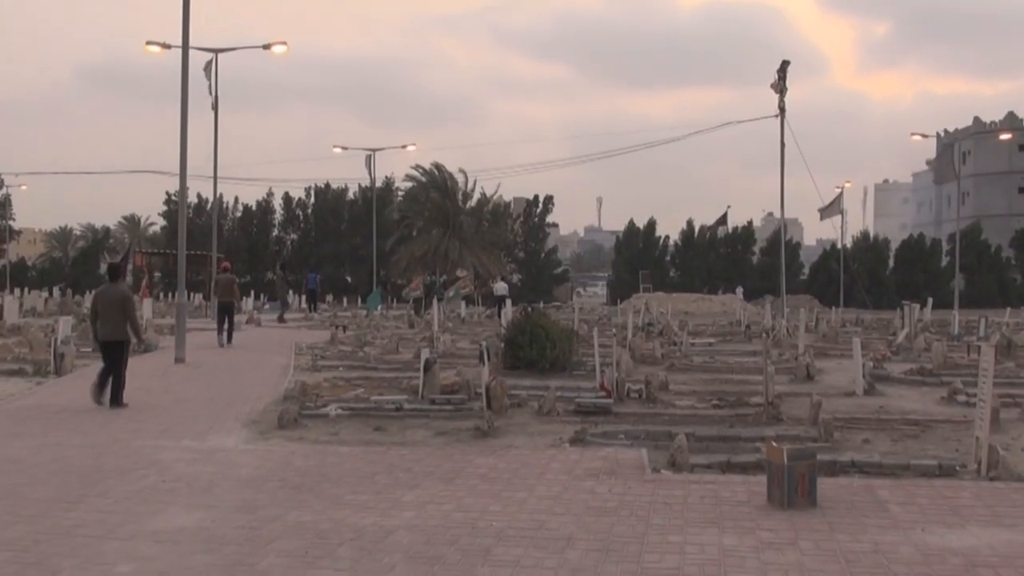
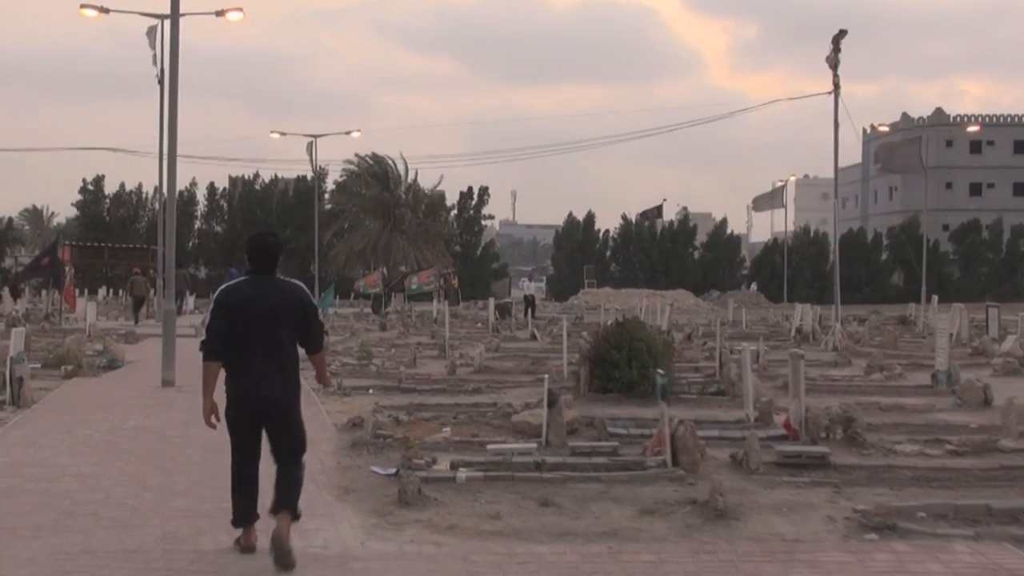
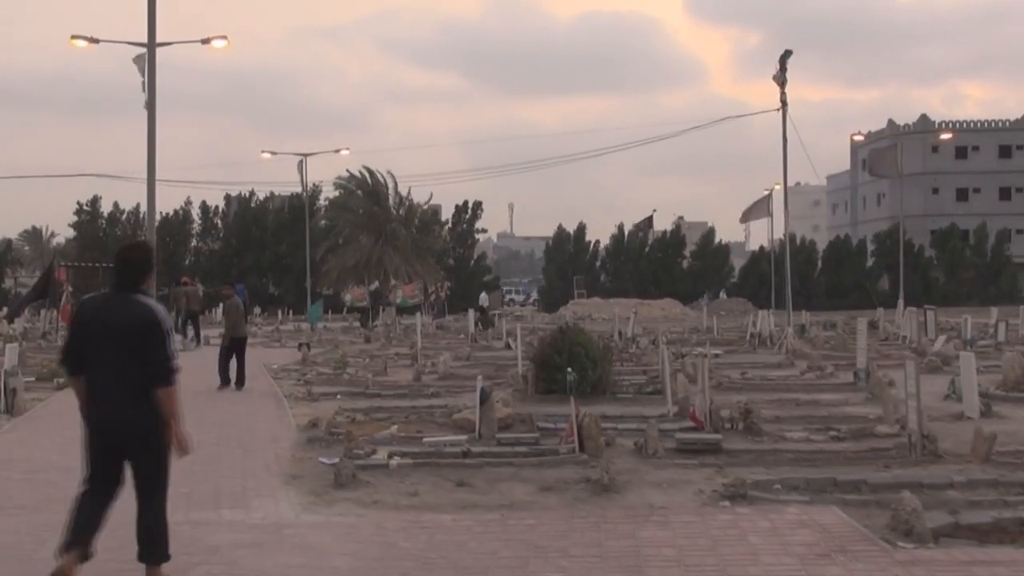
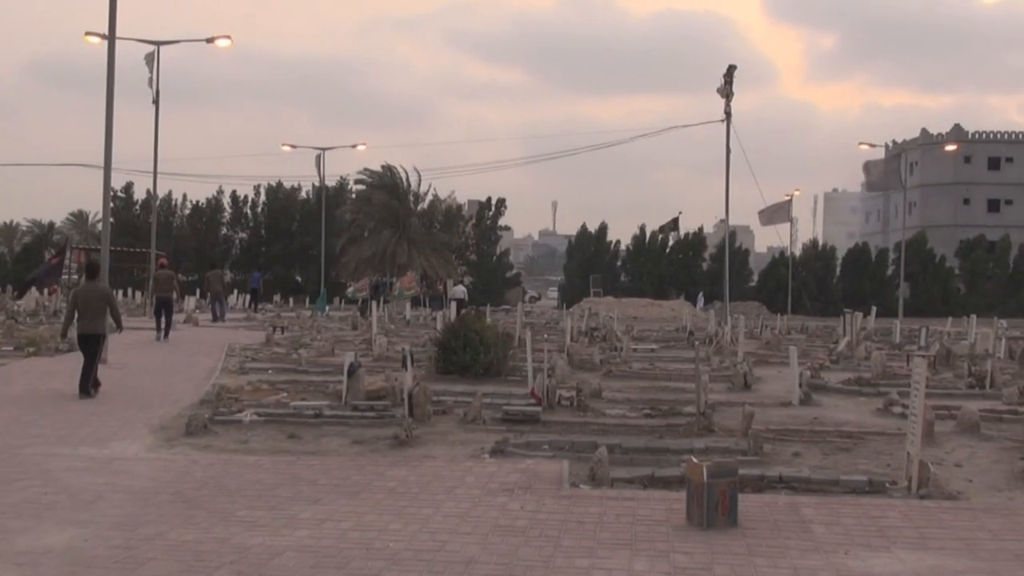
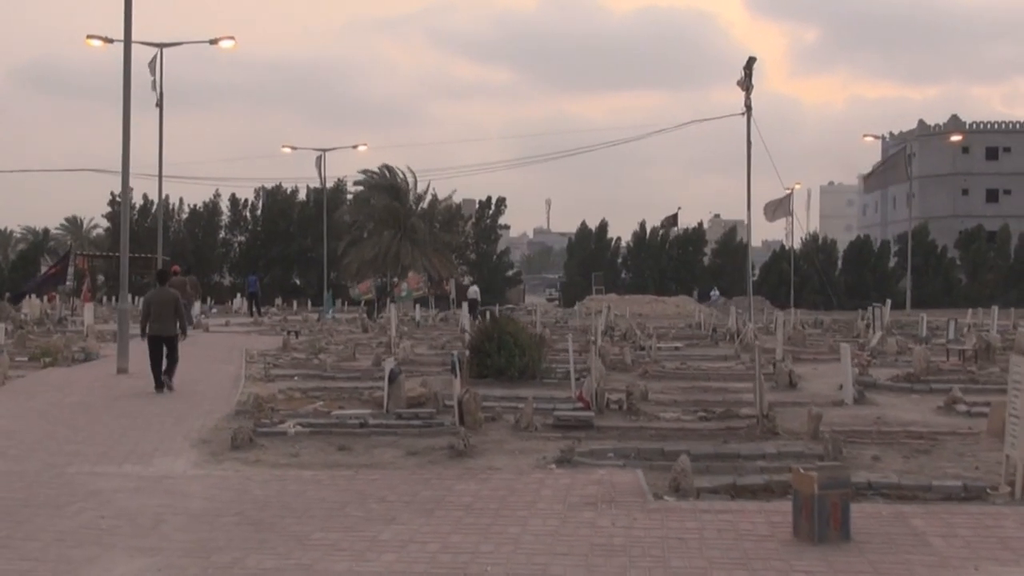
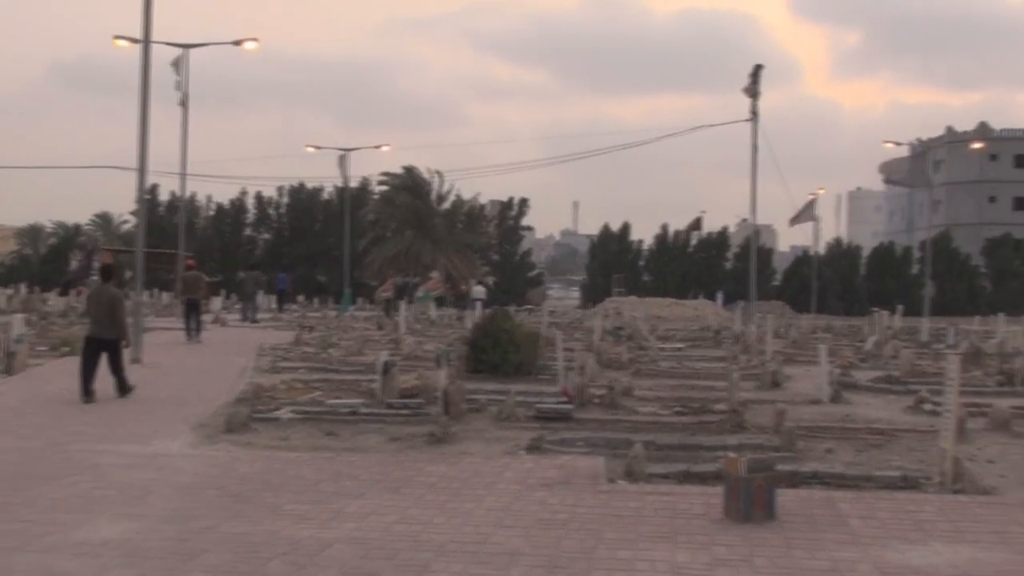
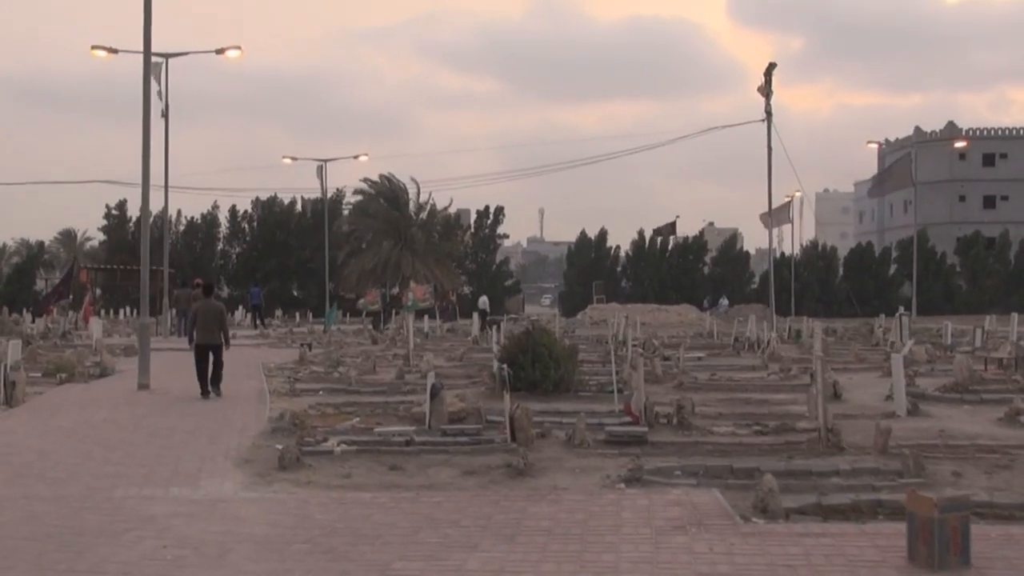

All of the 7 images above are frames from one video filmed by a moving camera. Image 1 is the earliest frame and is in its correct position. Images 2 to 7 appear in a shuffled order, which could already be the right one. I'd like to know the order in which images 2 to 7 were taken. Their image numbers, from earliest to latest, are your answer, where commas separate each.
6, 4, 5, 7, 3, 2
